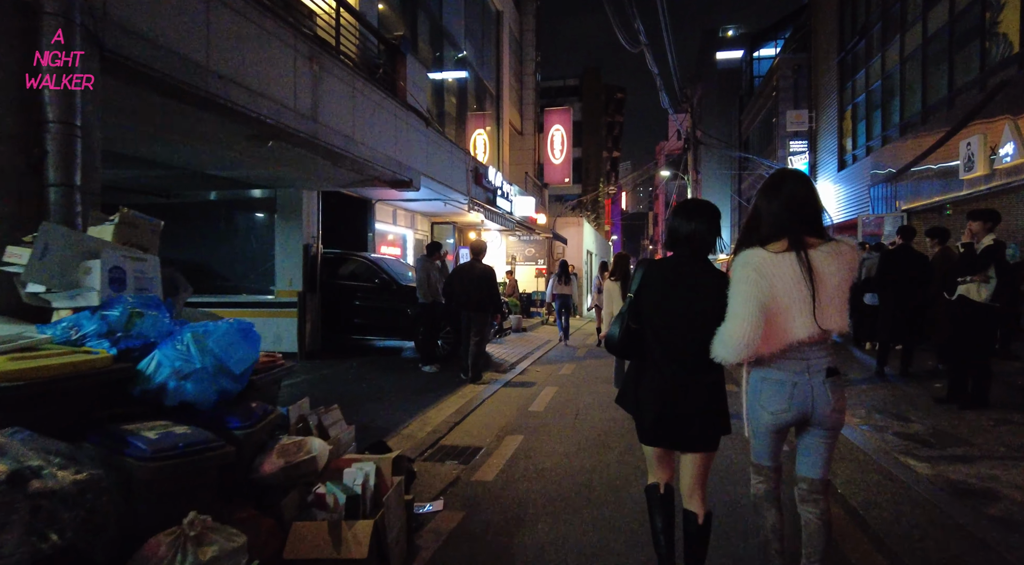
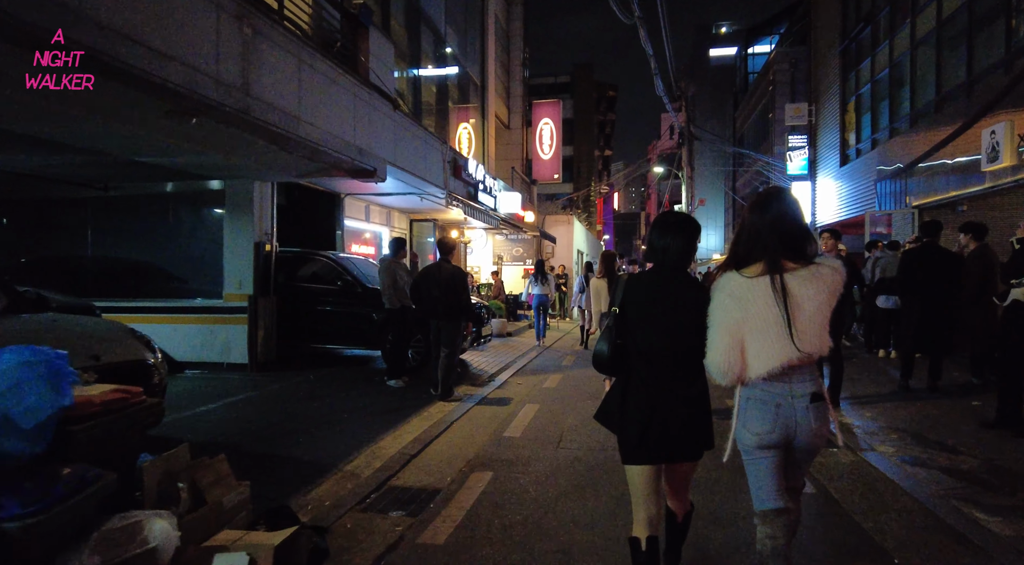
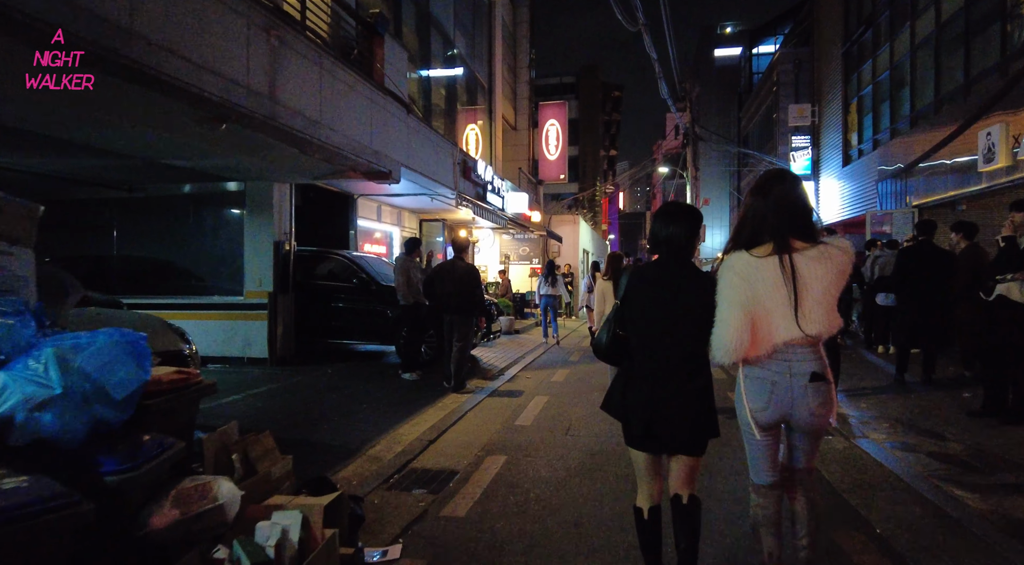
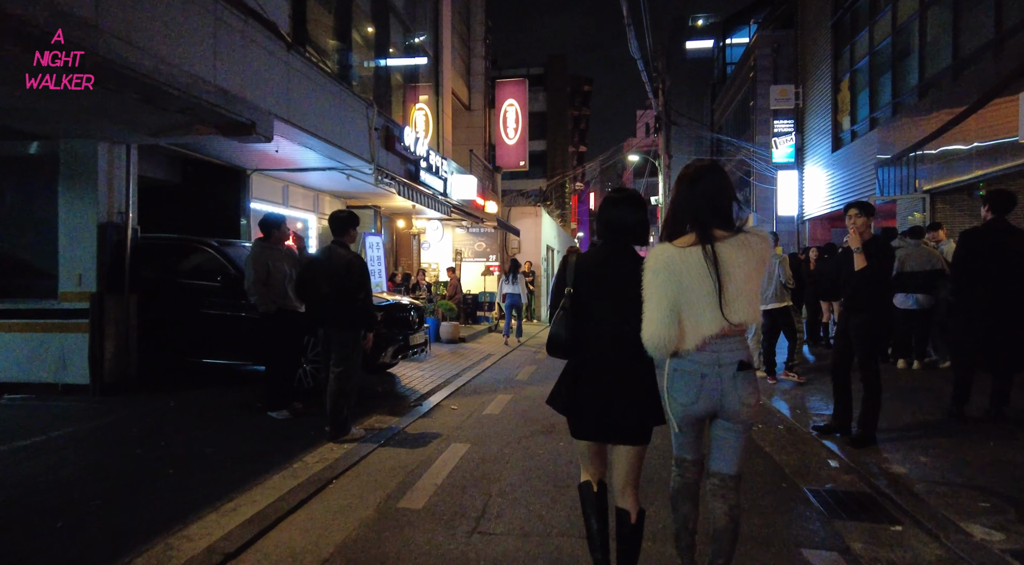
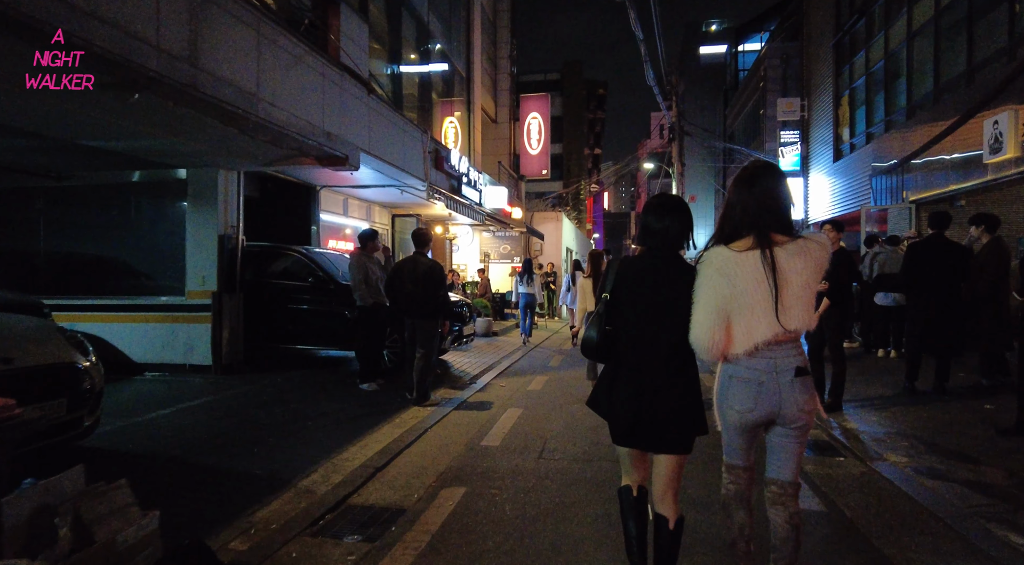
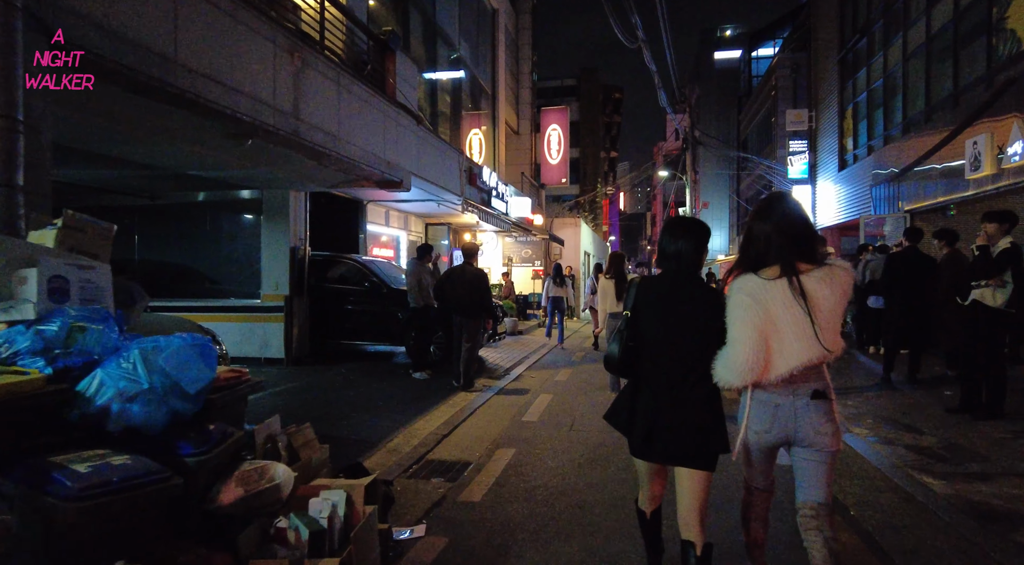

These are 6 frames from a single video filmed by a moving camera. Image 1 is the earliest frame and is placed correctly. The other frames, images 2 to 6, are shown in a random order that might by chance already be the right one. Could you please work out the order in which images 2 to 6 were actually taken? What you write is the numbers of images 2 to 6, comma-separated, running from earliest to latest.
6, 3, 2, 5, 4
